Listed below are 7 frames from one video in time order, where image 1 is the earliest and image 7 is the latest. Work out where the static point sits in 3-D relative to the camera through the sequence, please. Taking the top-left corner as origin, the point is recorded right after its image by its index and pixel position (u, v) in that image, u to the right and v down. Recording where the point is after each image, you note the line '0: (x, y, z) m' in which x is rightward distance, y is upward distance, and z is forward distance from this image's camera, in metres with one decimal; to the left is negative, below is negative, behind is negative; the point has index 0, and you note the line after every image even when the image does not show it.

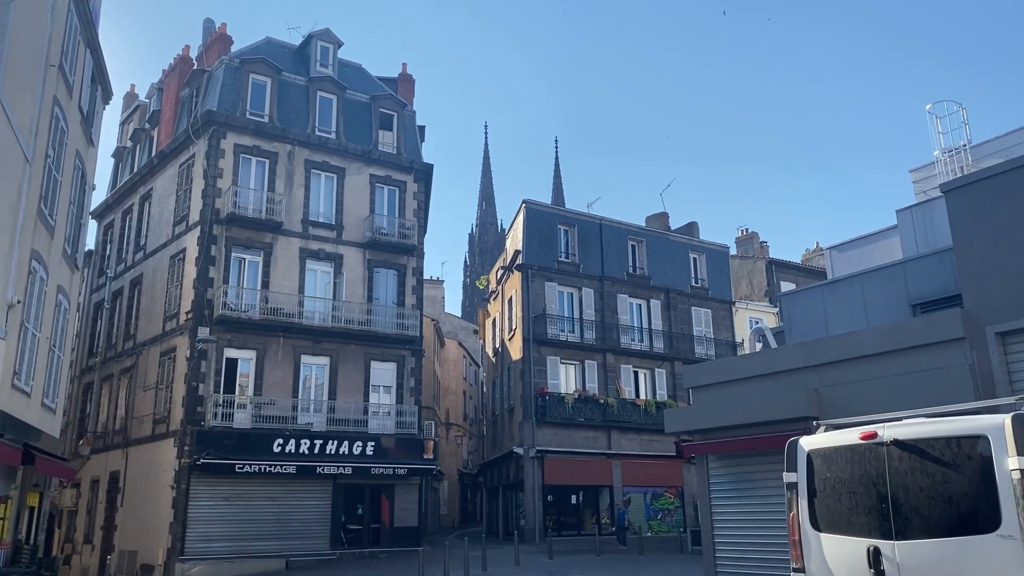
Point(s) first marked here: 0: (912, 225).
0: (+7.8, +1.2, +15.8) m
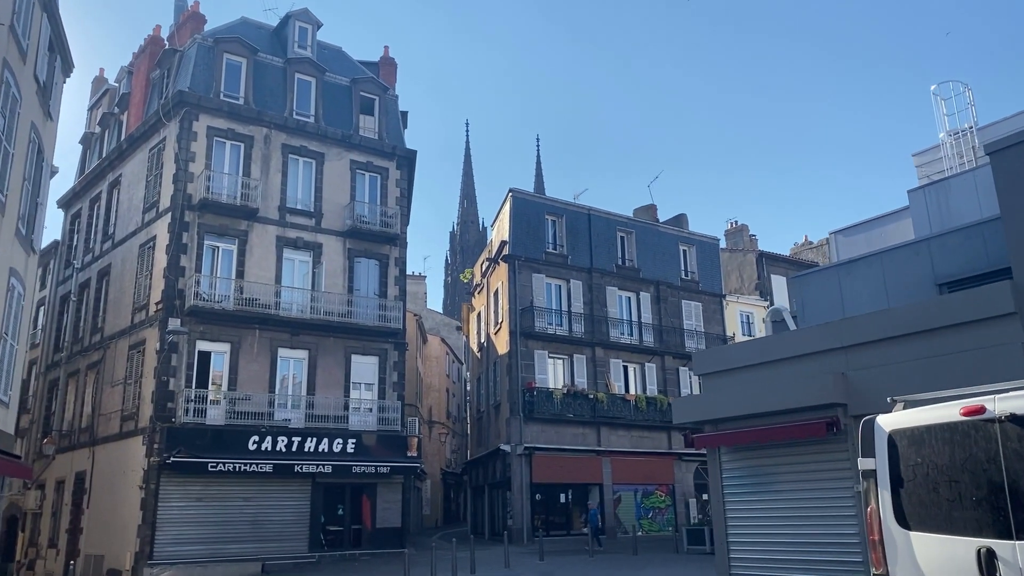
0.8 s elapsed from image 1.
0: (+7.7, +1.5, +15.0) m
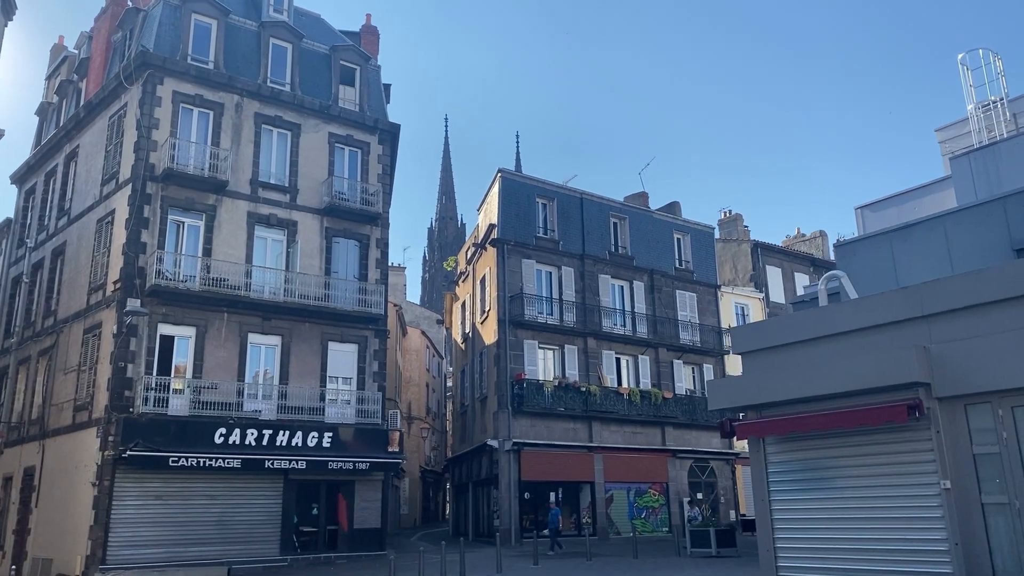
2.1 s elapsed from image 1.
0: (+7.7, +1.9, +13.5) m
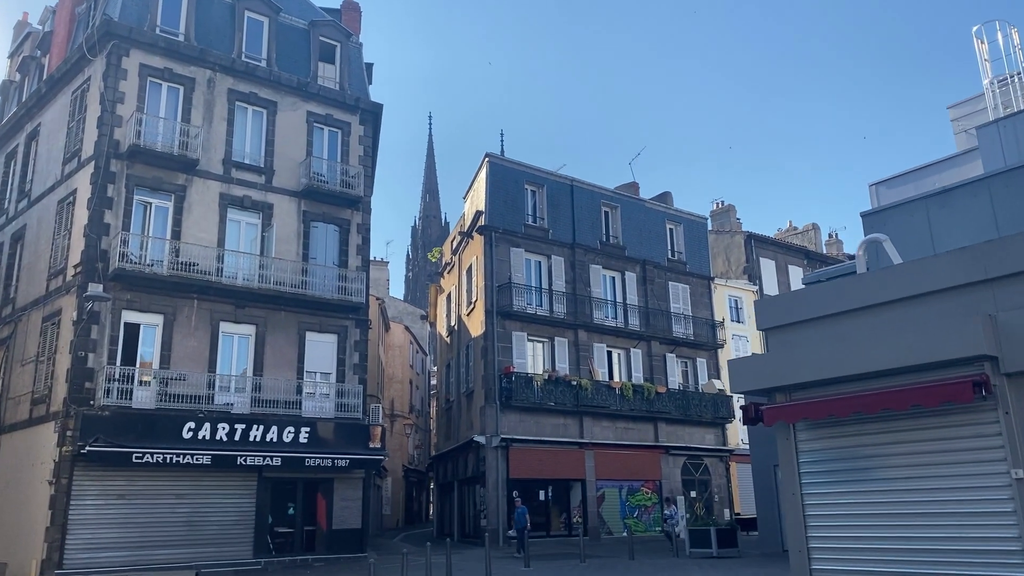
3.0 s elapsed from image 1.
0: (+7.6, +2.3, +12.5) m
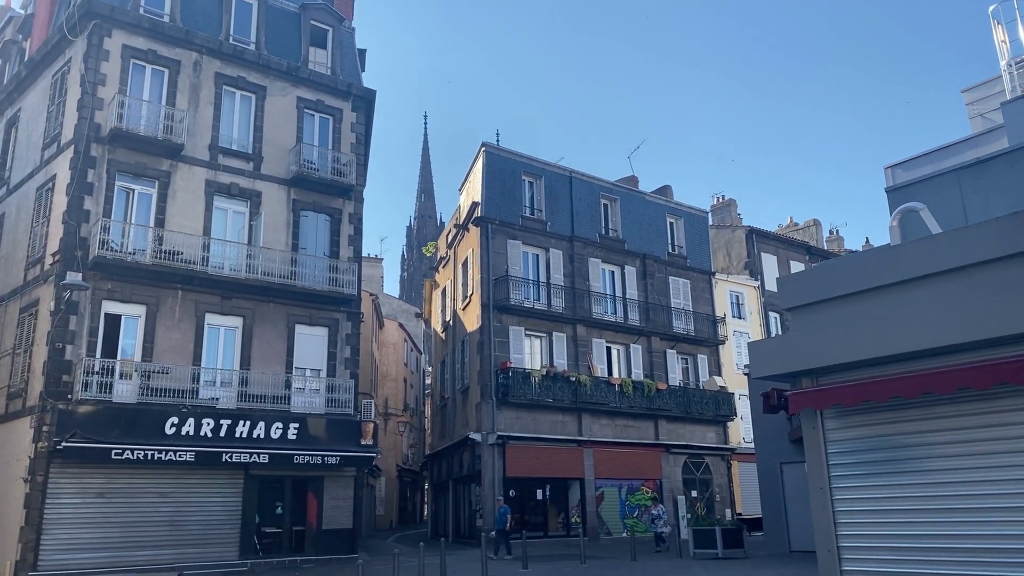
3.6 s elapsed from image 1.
0: (+7.6, +2.5, +11.8) m
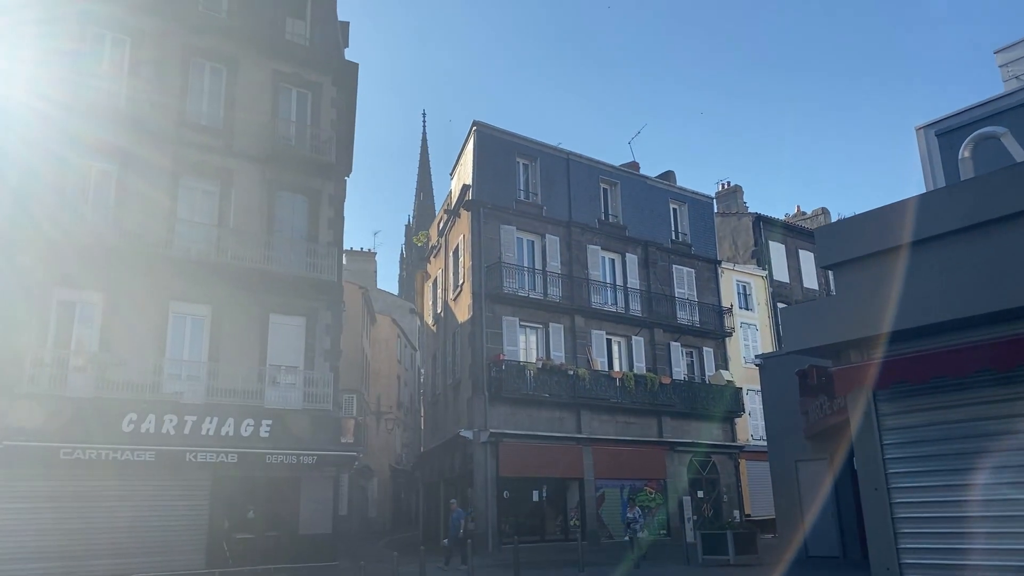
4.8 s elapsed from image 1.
0: (+7.4, +2.9, +10.2) m
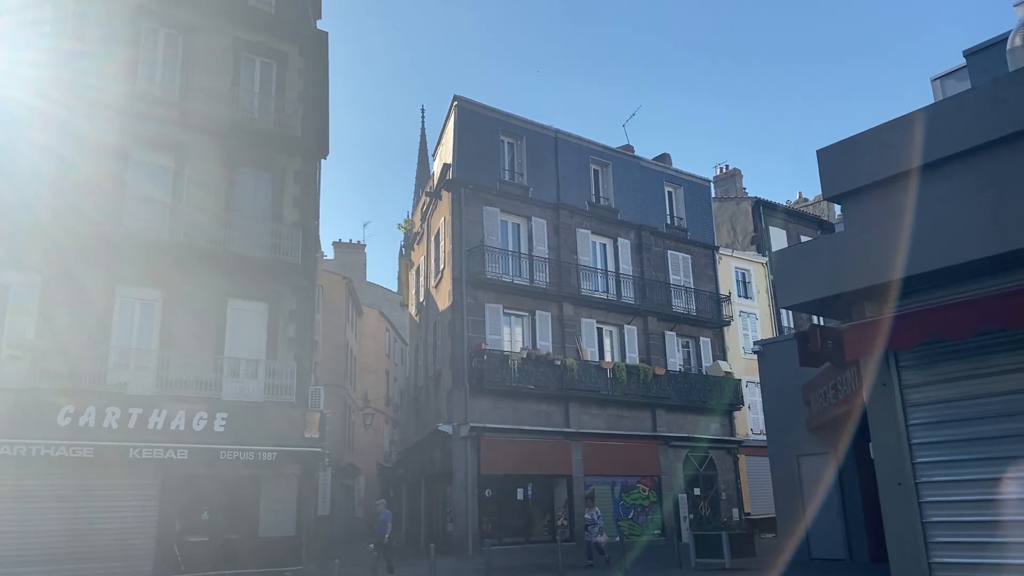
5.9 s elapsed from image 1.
0: (+6.8, +3.3, +8.8) m
